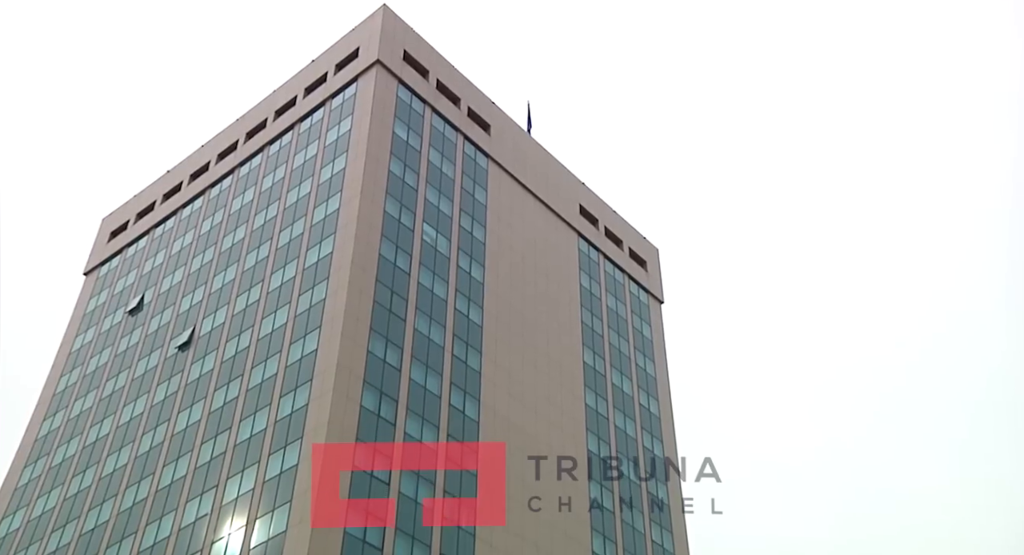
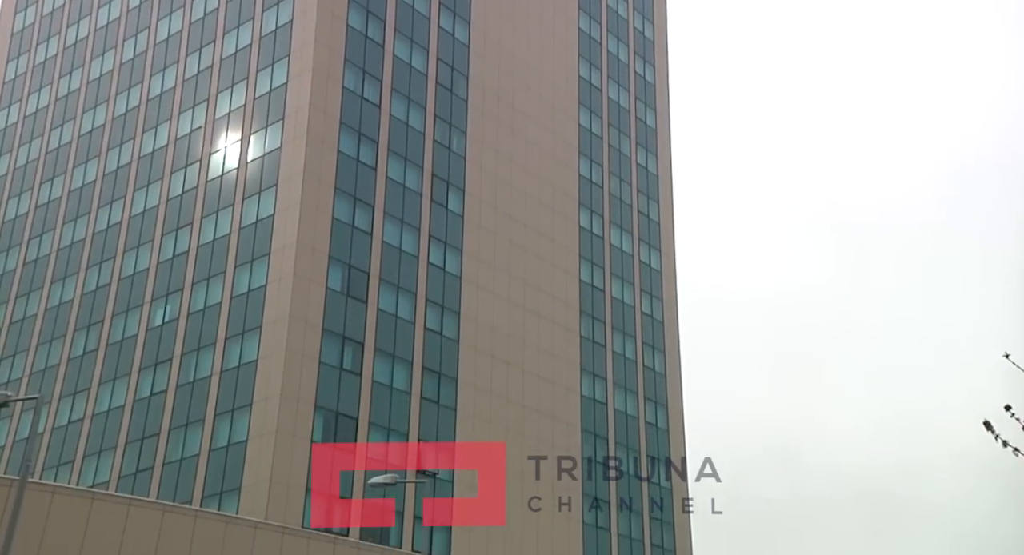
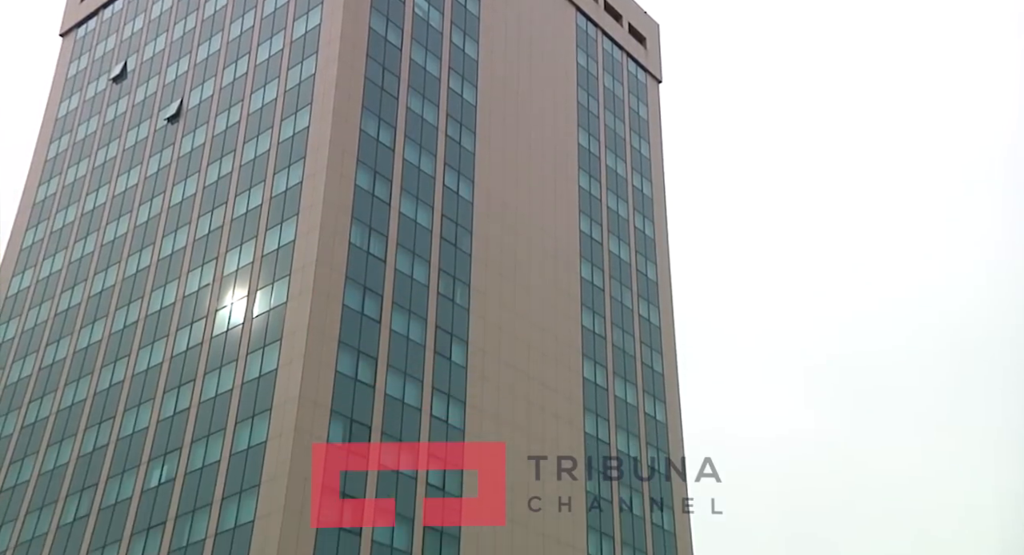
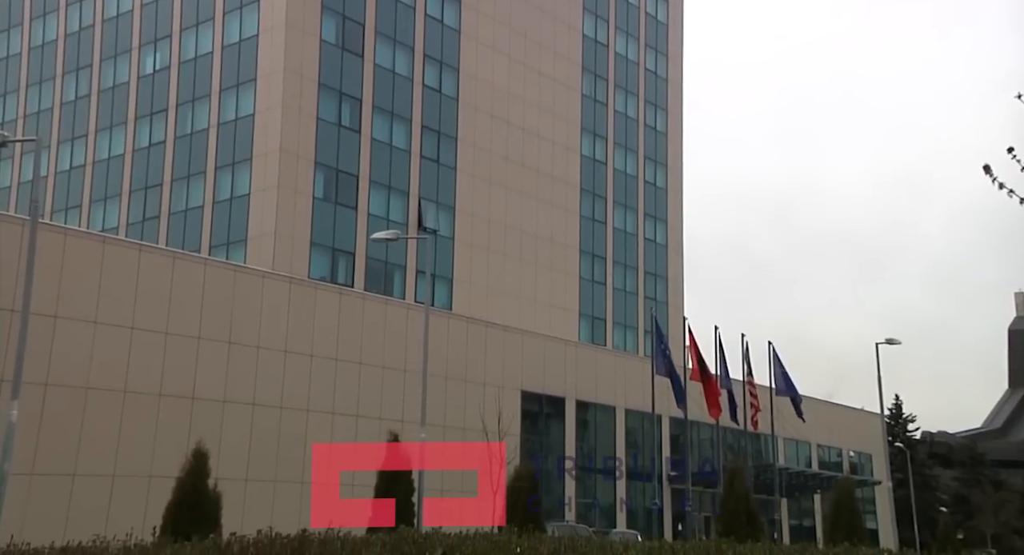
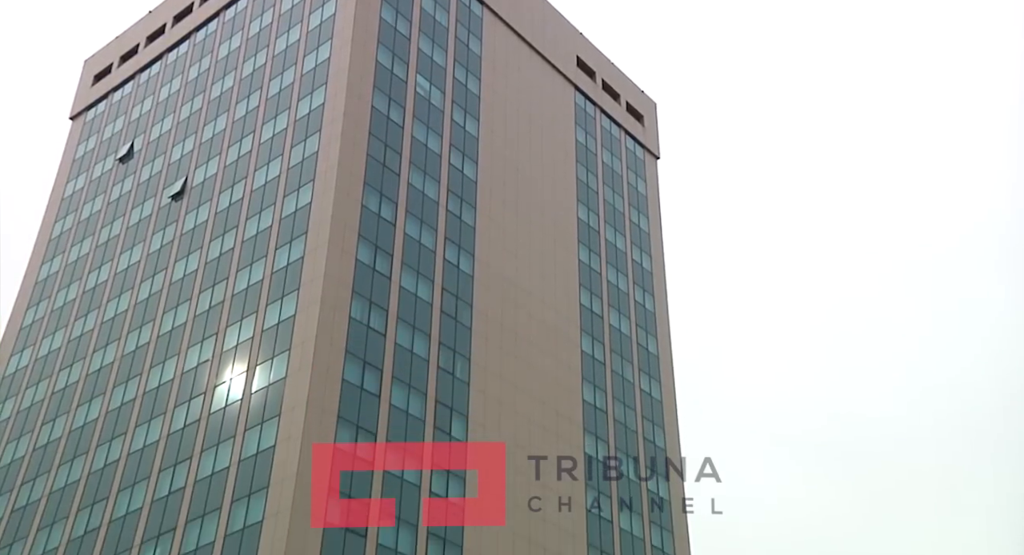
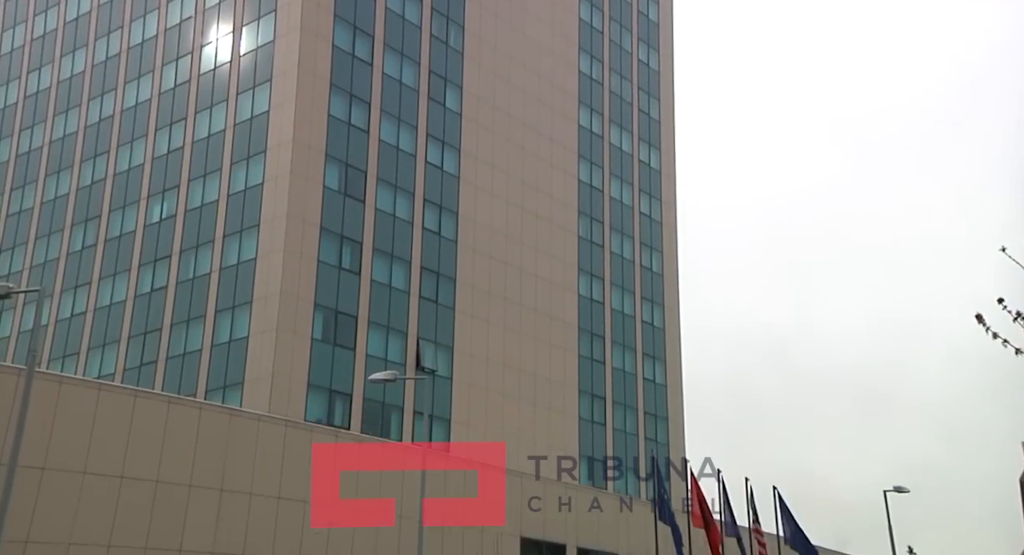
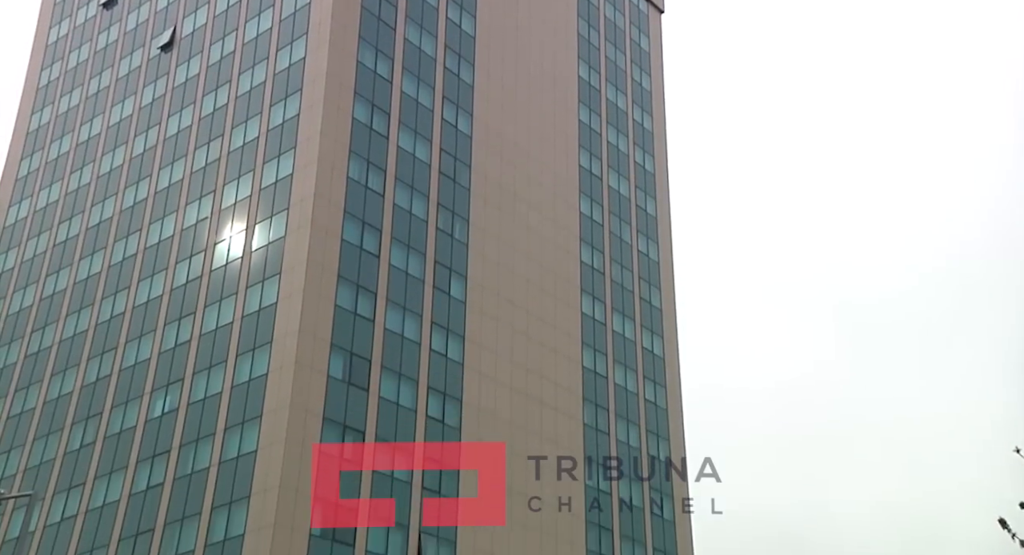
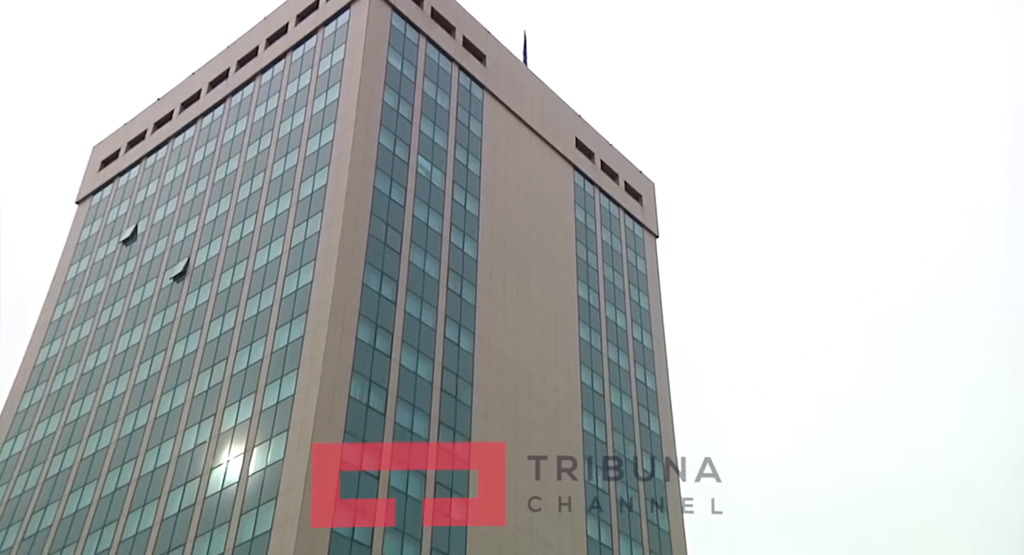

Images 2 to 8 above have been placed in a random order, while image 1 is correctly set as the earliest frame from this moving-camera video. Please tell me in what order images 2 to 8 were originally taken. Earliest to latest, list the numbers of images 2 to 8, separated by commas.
8, 5, 3, 7, 2, 6, 4
